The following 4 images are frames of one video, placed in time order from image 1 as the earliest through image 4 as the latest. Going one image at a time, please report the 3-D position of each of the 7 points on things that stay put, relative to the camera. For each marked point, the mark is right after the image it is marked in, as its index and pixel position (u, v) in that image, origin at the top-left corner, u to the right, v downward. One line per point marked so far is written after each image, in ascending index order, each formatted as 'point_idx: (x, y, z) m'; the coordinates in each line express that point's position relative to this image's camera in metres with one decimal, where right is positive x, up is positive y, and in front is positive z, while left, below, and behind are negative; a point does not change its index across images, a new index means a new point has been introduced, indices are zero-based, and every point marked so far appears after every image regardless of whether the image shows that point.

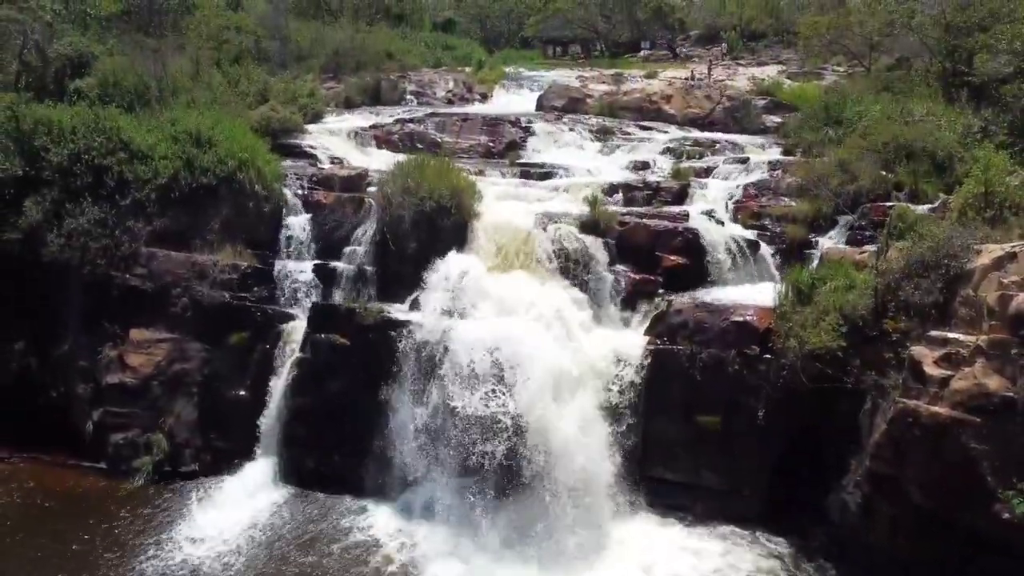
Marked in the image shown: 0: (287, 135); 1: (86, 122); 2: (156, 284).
0: (-5.3, +3.6, +19.2) m
1: (-8.3, +3.2, +15.7) m
2: (-6.5, +0.1, +14.7) m
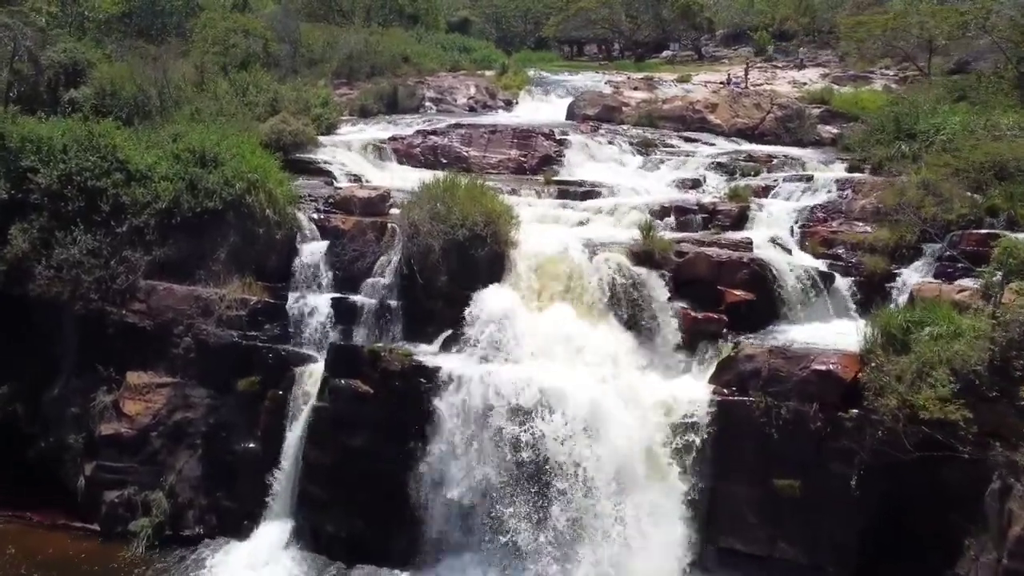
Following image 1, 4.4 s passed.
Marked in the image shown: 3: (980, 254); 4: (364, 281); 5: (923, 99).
0: (-4.6, +3.0, +17.6) m
1: (-7.6, +2.6, +14.2) m
2: (-5.8, -0.6, +13.2) m
3: (+6.9, +0.5, +11.9) m
4: (-2.5, +0.1, +13.7) m
5: (+8.8, +4.1, +17.3) m
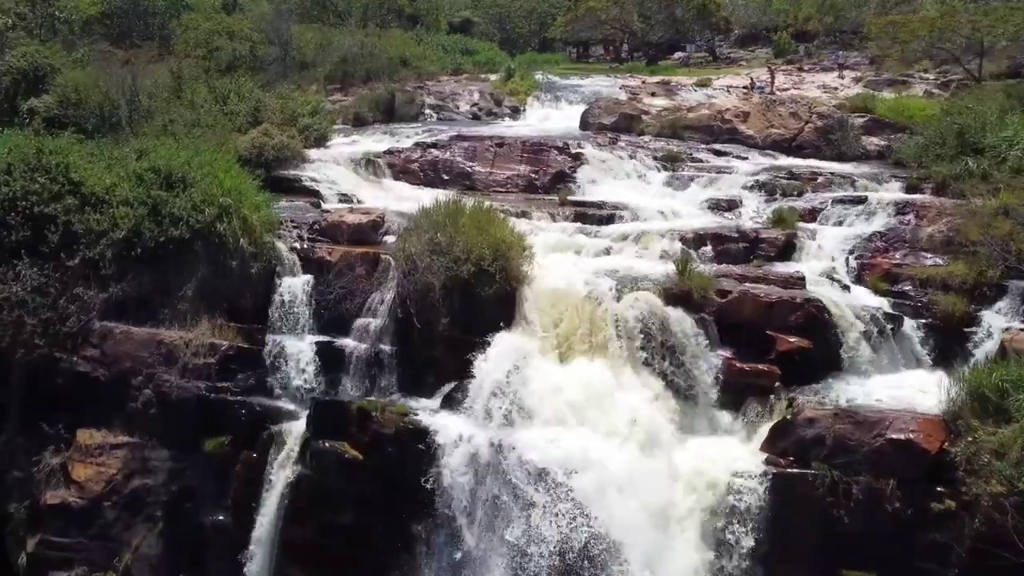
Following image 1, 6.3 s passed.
0: (-4.4, +2.4, +15.8) m
1: (-7.4, +2.0, +12.3) m
2: (-5.6, -1.2, +11.3) m
3: (+7.1, -0.1, +10.0) m
4: (-2.3, -0.5, +11.8) m
5: (+9.0, +3.5, +15.5) m
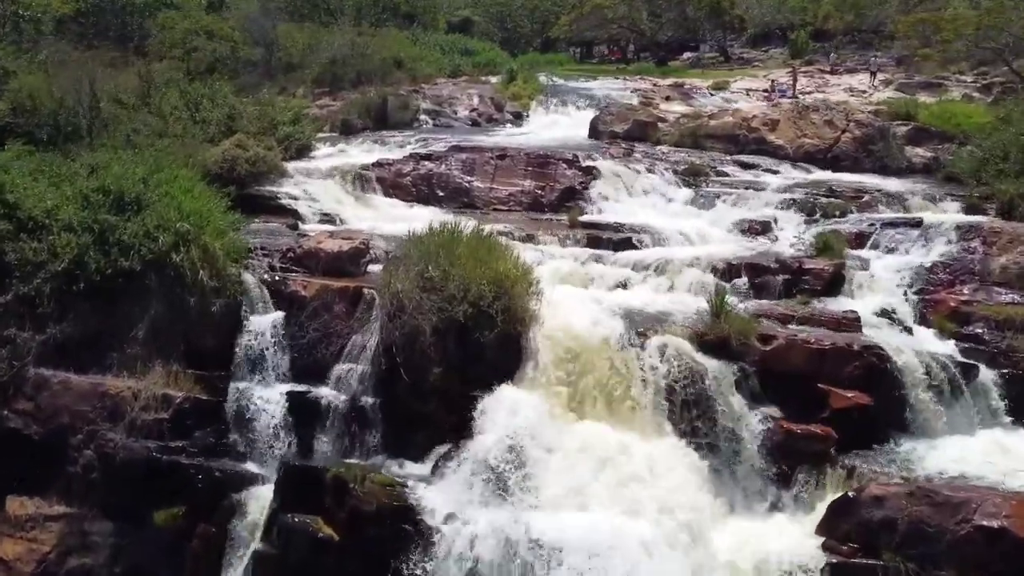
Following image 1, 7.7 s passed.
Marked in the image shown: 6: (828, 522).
0: (-4.4, +1.9, +14.1) m
1: (-7.4, +1.5, +10.7) m
2: (-5.6, -1.7, +9.7) m
3: (+7.1, -0.6, +8.3) m
4: (-2.3, -1.0, +10.1) m
5: (+9.1, +3.0, +13.8) m
6: (+3.1, -2.4, +8.0) m
